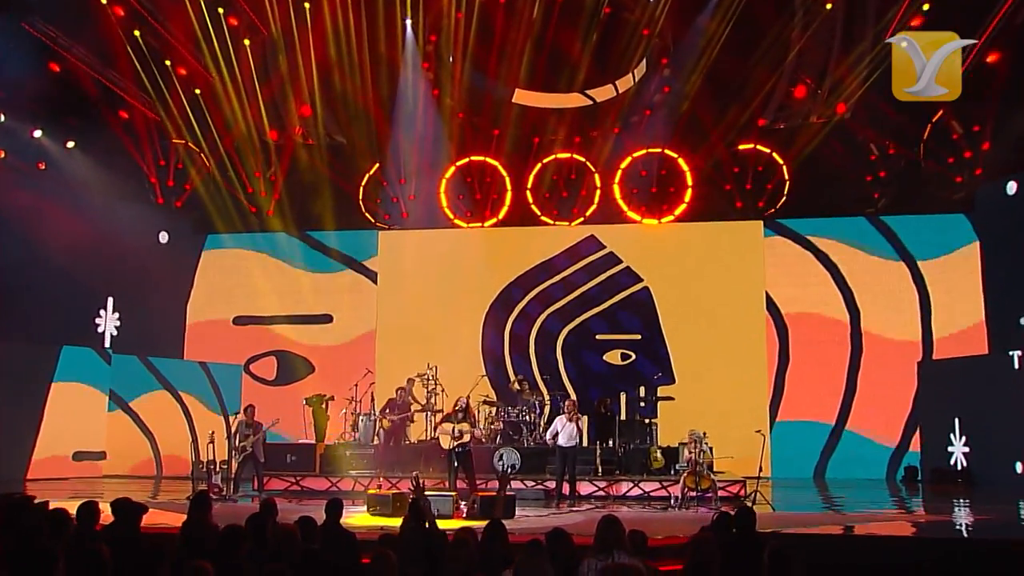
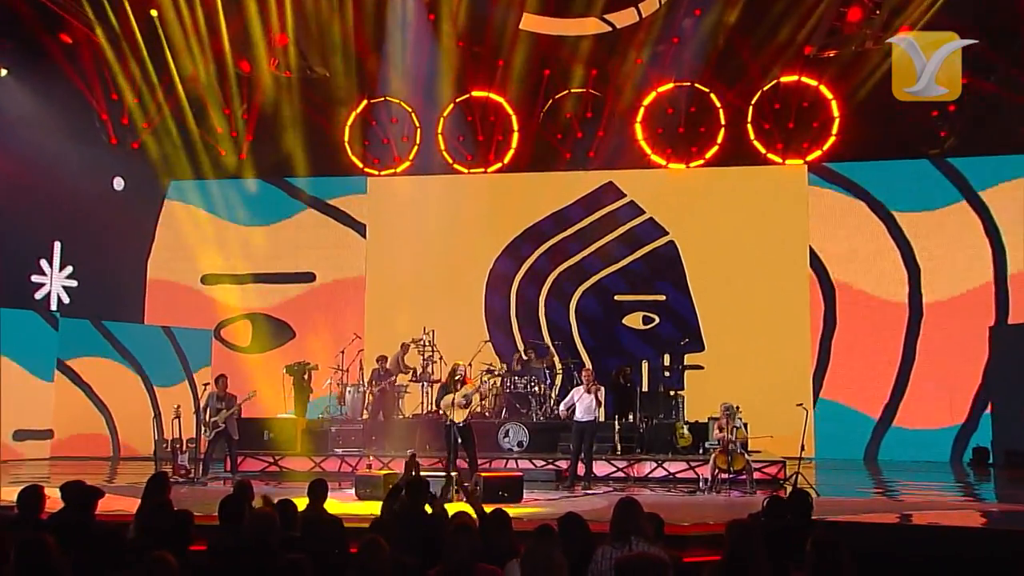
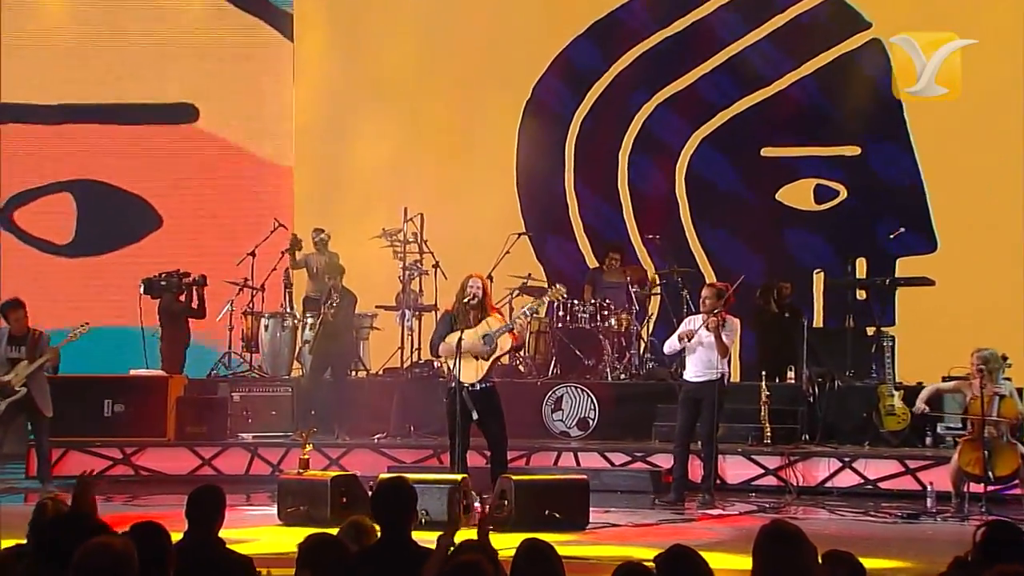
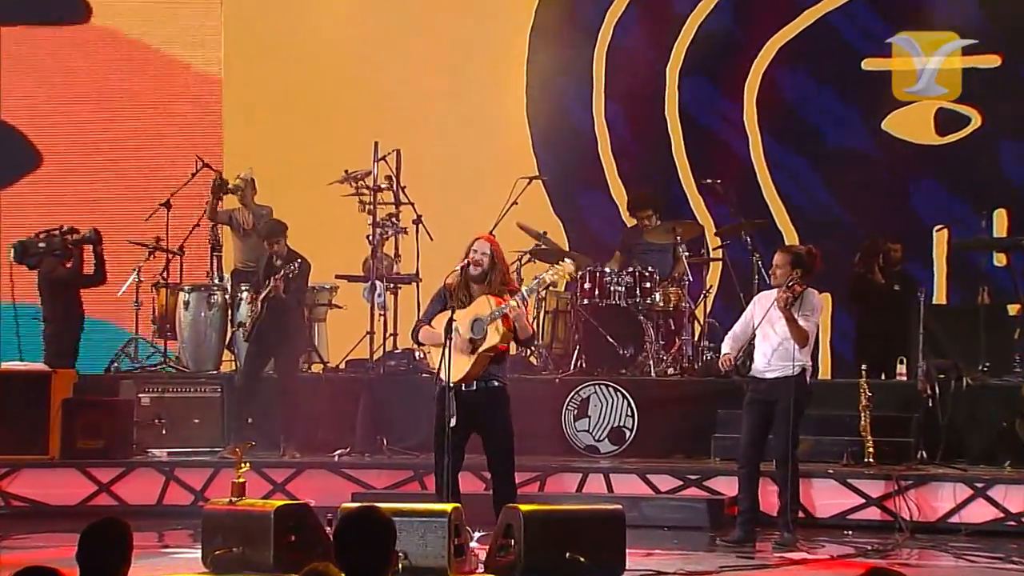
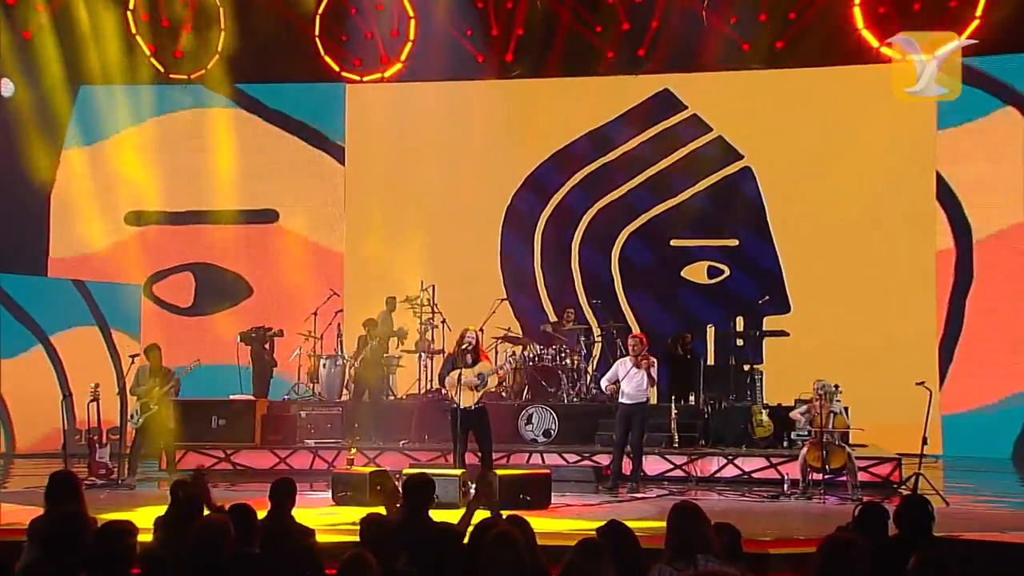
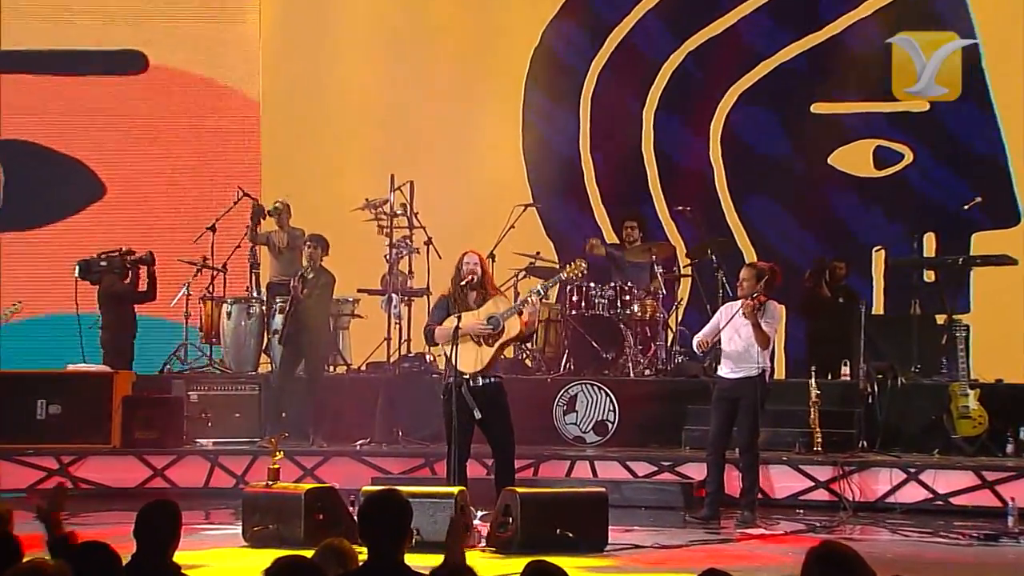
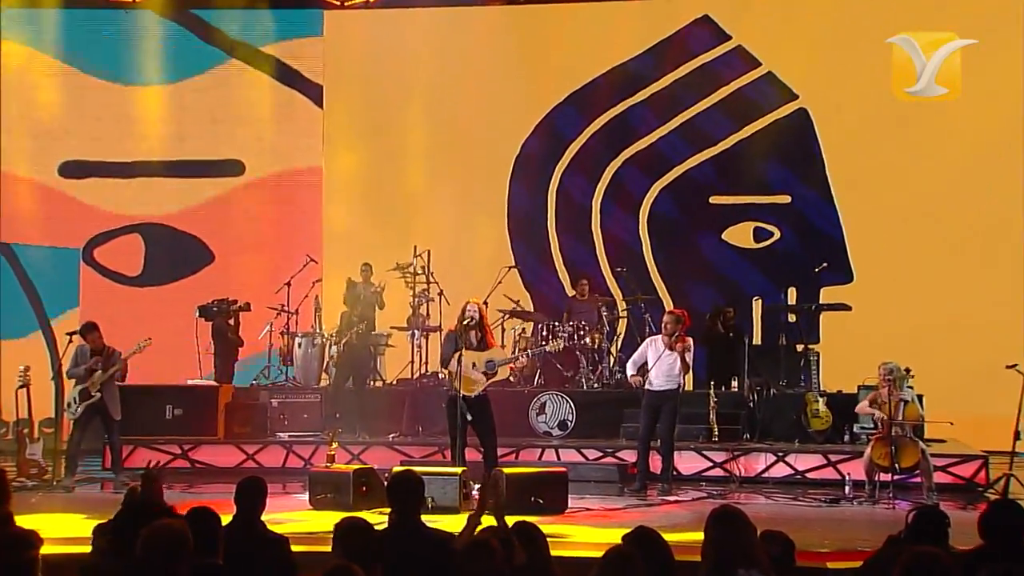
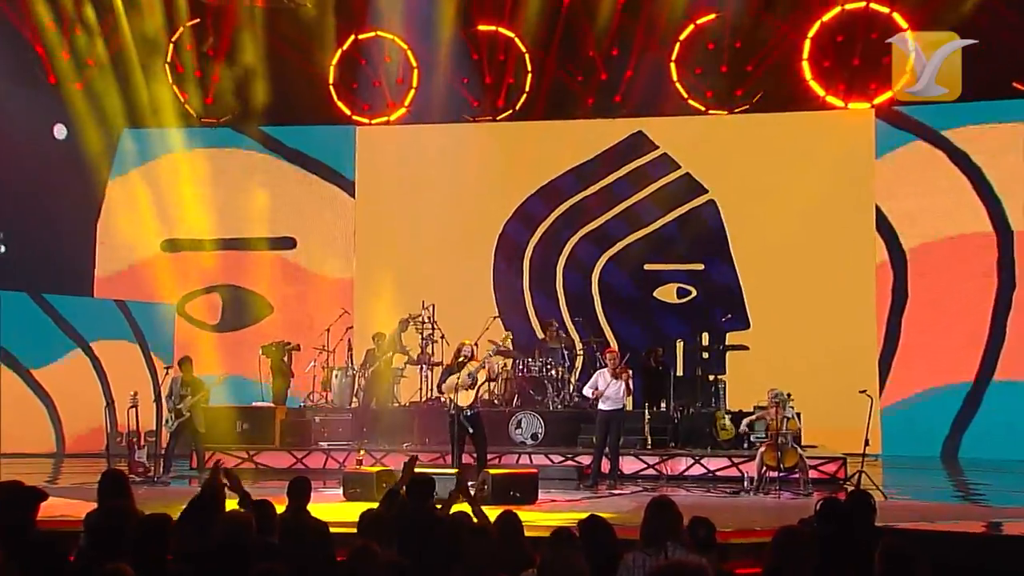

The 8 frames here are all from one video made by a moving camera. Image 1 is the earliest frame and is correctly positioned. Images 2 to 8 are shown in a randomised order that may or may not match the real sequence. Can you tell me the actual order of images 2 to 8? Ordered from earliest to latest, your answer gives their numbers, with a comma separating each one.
2, 8, 5, 7, 3, 6, 4
